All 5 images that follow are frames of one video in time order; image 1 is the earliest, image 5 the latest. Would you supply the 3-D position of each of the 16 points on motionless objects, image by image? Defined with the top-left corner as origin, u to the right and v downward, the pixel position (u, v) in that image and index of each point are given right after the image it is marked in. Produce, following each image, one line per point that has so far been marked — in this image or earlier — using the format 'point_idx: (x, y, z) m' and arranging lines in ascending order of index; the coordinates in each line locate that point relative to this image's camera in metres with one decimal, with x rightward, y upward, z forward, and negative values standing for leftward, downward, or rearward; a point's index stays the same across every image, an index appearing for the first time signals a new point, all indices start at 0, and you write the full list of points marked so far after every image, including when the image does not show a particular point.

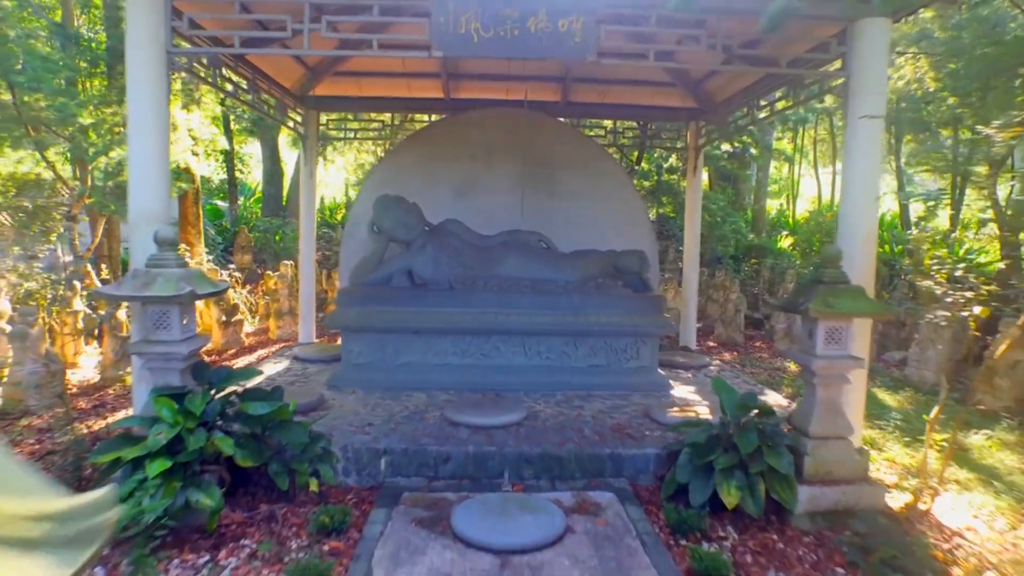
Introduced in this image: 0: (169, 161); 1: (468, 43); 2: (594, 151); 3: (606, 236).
0: (-1.1, +0.4, +3.5) m
1: (-0.1, +0.7, +3.5) m
2: (+0.4, +0.7, +5.9) m
3: (+0.5, +0.3, +6.0) m
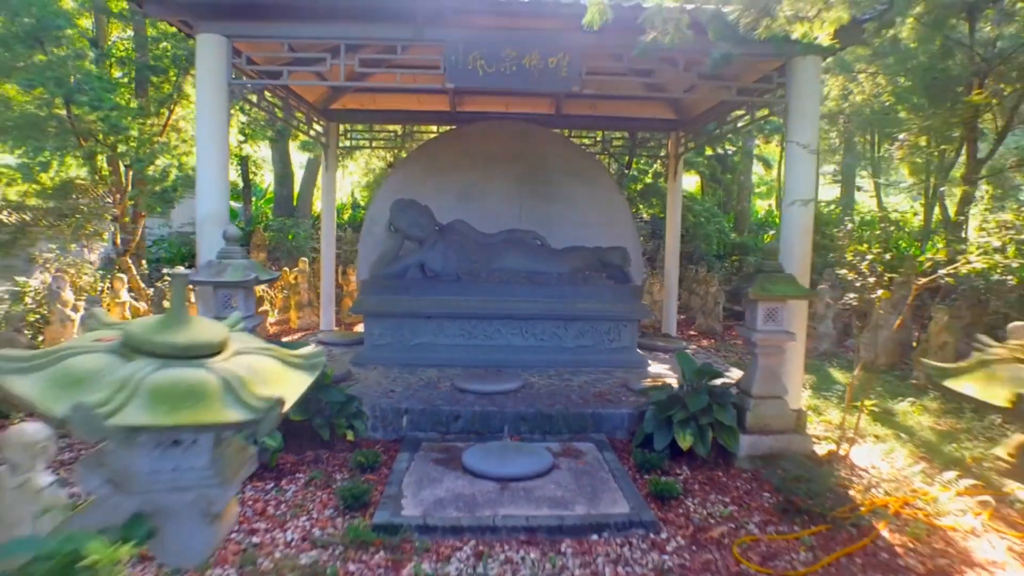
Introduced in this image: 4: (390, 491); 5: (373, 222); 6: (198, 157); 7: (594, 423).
0: (-1.1, +0.4, +4.3) m
1: (-0.1, +0.8, +4.3) m
2: (+0.4, +0.7, +6.7) m
3: (+0.5, +0.3, +6.8) m
4: (-0.3, -0.6, +3.3) m
5: (-0.8, +0.4, +6.6) m
6: (-1.2, +0.5, +4.3) m
7: (+0.3, -0.5, +4.2) m
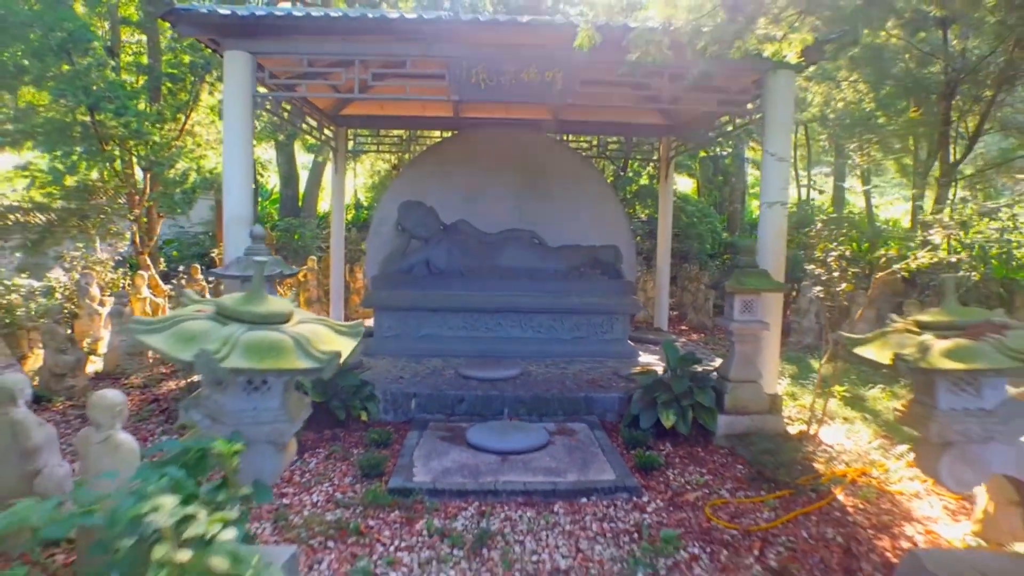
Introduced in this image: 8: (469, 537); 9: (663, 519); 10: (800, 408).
0: (-1.1, +0.4, +4.7) m
1: (-0.2, +0.8, +4.7) m
2: (+0.4, +0.8, +7.1) m
3: (+0.5, +0.3, +7.2) m
4: (-0.3, -0.6, +3.7) m
5: (-0.8, +0.4, +7.0) m
6: (-1.2, +0.5, +4.7) m
7: (+0.3, -0.5, +4.6) m
8: (-0.1, -0.6, +2.9) m
9: (+0.4, -0.6, +3.1) m
10: (+1.2, -0.5, +4.9) m
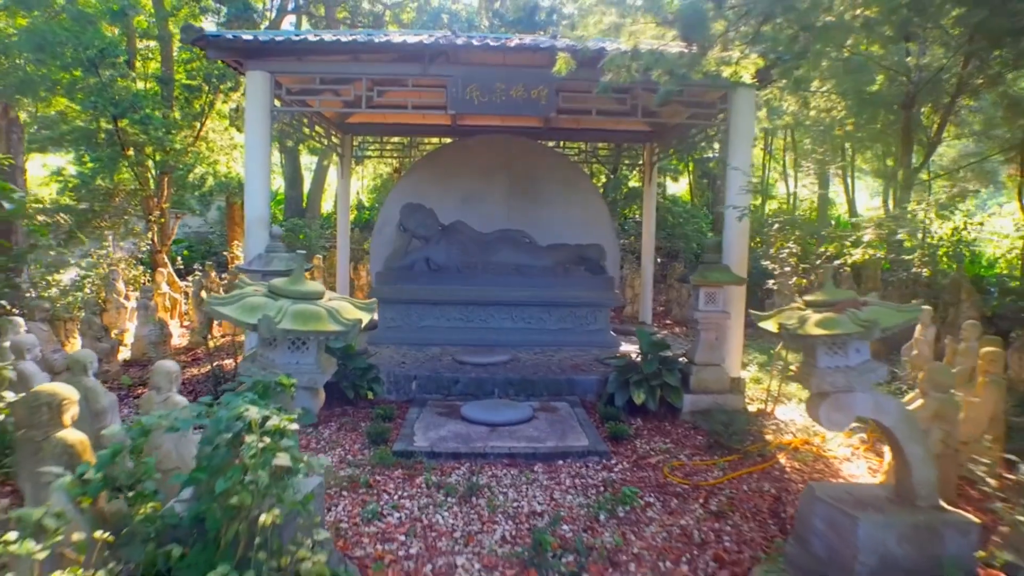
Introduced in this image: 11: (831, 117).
0: (-1.1, +0.5, +5.3) m
1: (-0.2, +0.8, +5.2) m
2: (+0.4, +0.8, +7.7) m
3: (+0.5, +0.4, +7.8) m
4: (-0.4, -0.5, +4.2) m
5: (-0.8, +0.4, +7.6) m
6: (-1.2, +0.5, +5.2) m
7: (+0.3, -0.4, +5.2) m
8: (-0.2, -0.6, +3.5) m
9: (+0.4, -0.6, +3.7) m
10: (+1.2, -0.5, +5.5) m
11: (+2.3, +1.2, +8.1) m
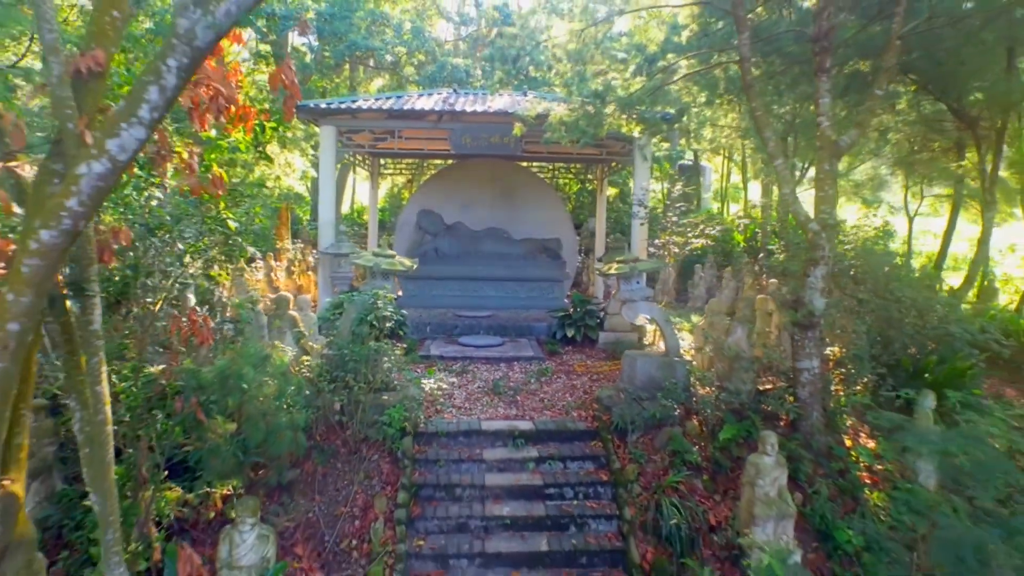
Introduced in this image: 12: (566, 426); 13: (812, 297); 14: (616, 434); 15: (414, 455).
0: (-1.2, +0.6, +8.1) m
1: (-0.3, +1.0, +8.0) m
2: (+0.3, +0.9, +10.4) m
3: (+0.3, +0.5, +10.5) m
4: (-0.5, -0.4, +7.0) m
5: (-1.0, +0.6, +10.3) m
6: (-1.3, +0.7, +8.0) m
7: (+0.1, -0.3, +8.0) m
8: (-0.3, -0.4, +6.3) m
9: (+0.2, -0.5, +6.5) m
10: (+1.0, -0.3, +8.3) m
11: (+2.1, +1.4, +10.9) m
12: (+0.2, -0.6, +4.8) m
13: (+1.2, 0.0, +4.6) m
14: (+0.4, -0.6, +4.7) m
15: (-0.4, -0.6, +4.4) m
